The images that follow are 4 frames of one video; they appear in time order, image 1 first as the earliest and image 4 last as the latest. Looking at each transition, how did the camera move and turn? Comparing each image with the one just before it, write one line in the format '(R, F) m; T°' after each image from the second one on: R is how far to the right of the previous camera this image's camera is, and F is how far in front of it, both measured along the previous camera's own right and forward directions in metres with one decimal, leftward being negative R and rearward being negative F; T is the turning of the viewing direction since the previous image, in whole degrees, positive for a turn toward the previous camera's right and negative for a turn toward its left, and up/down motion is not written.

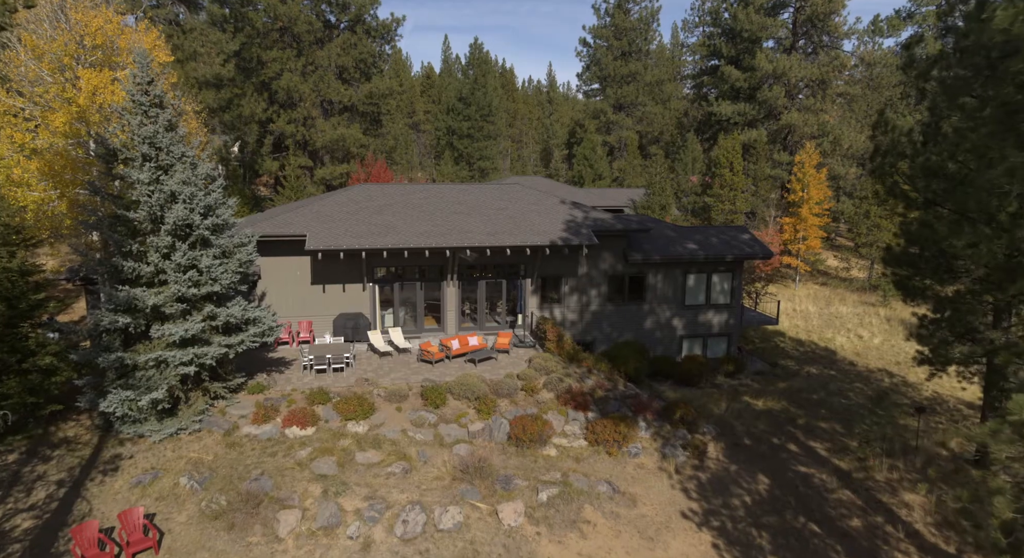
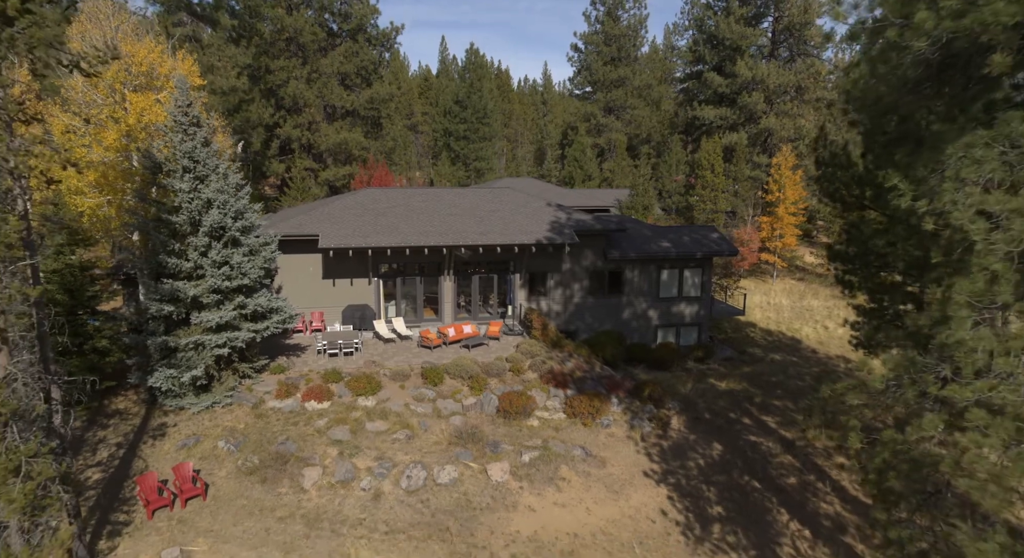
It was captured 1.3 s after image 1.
(+0.3, -2.1) m; 0°
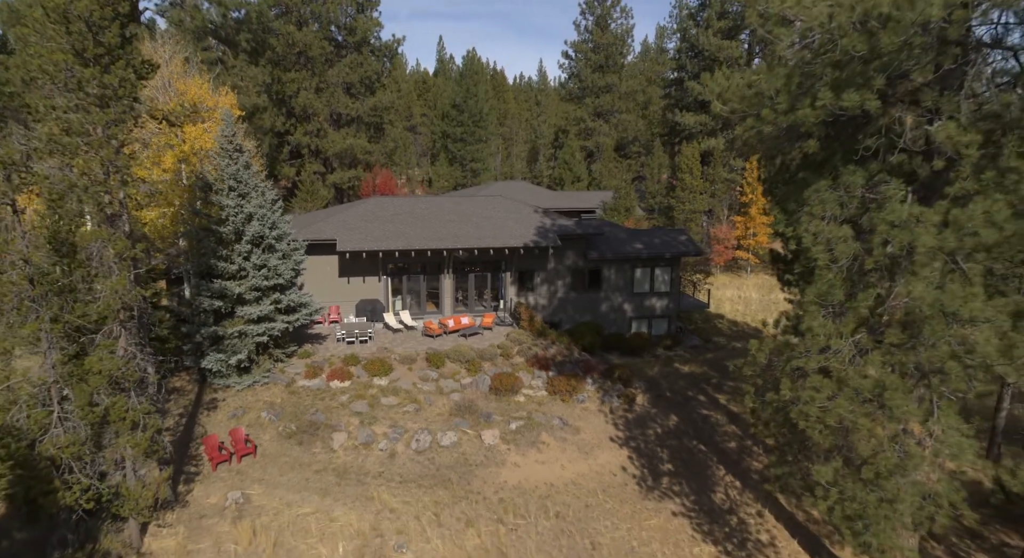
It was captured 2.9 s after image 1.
(+0.2, -3.0) m; 0°
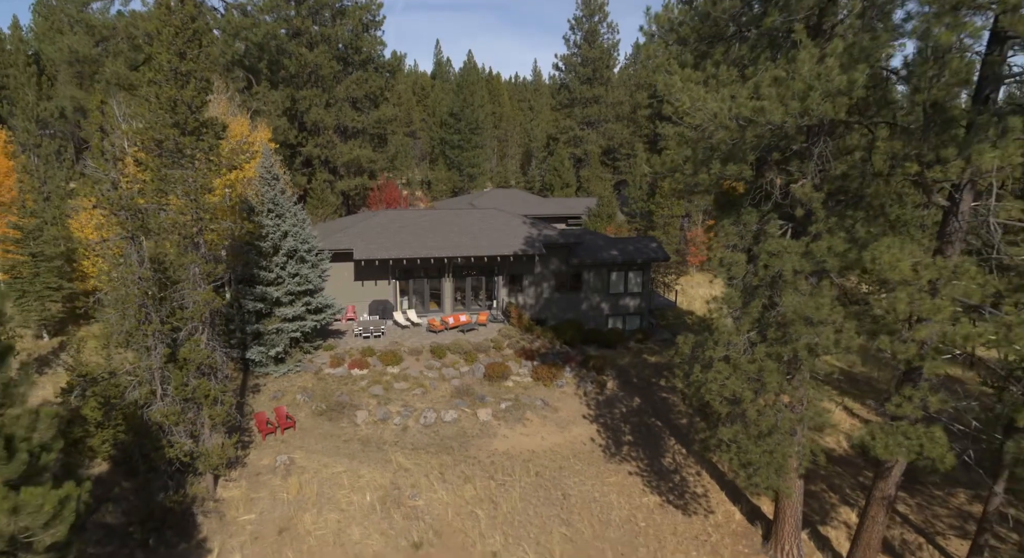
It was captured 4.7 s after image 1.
(+0.2, -3.7) m; 0°
